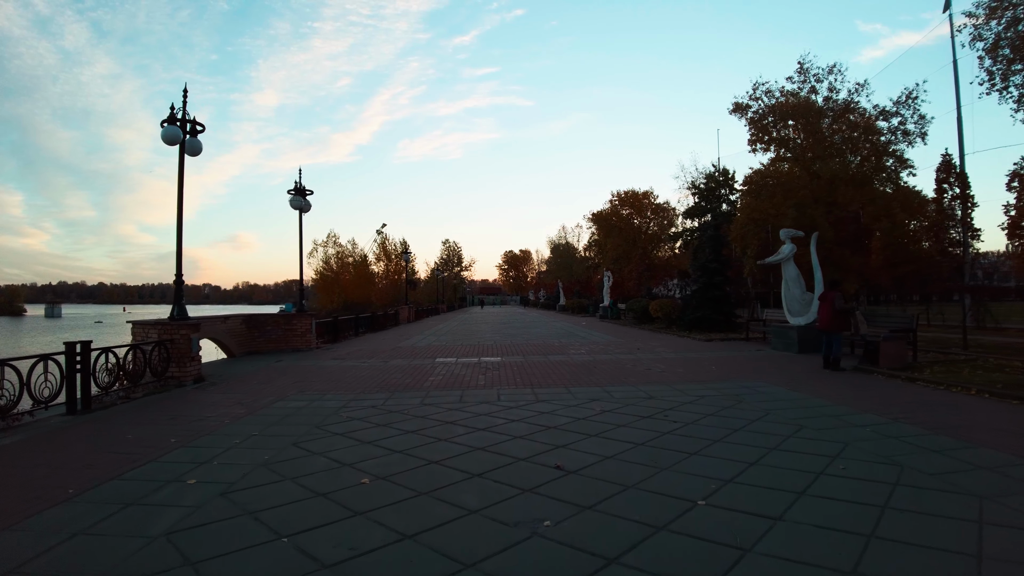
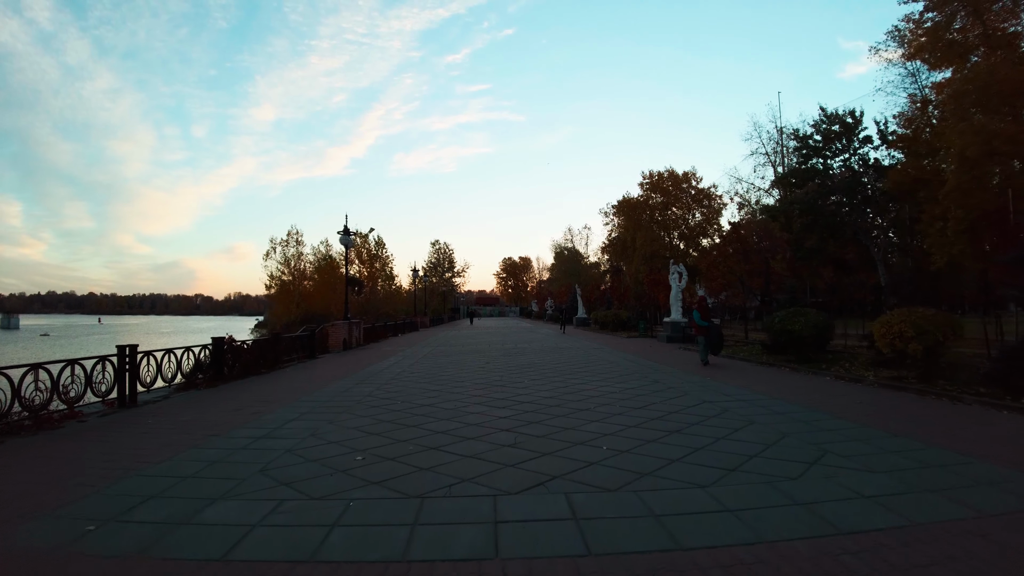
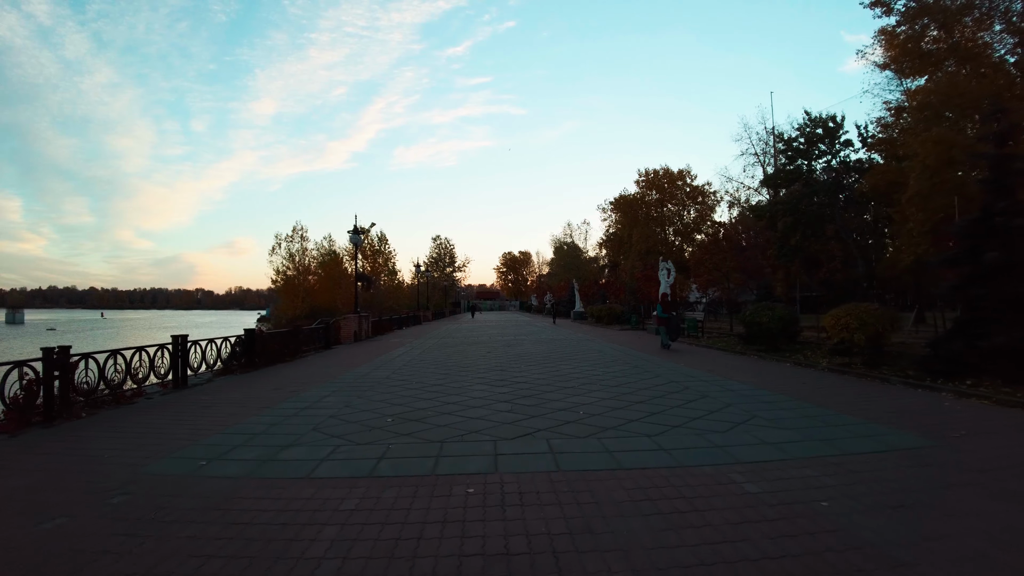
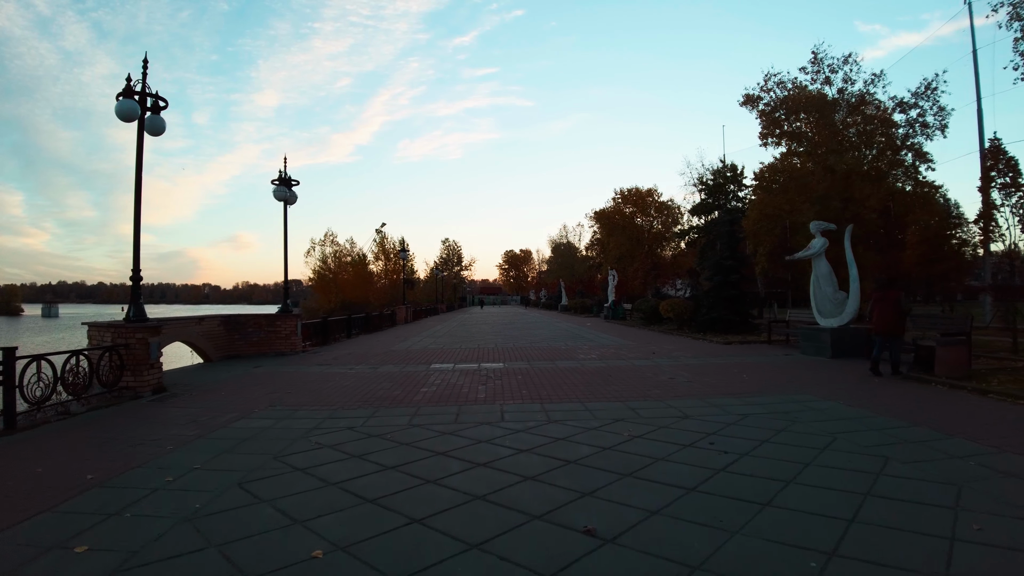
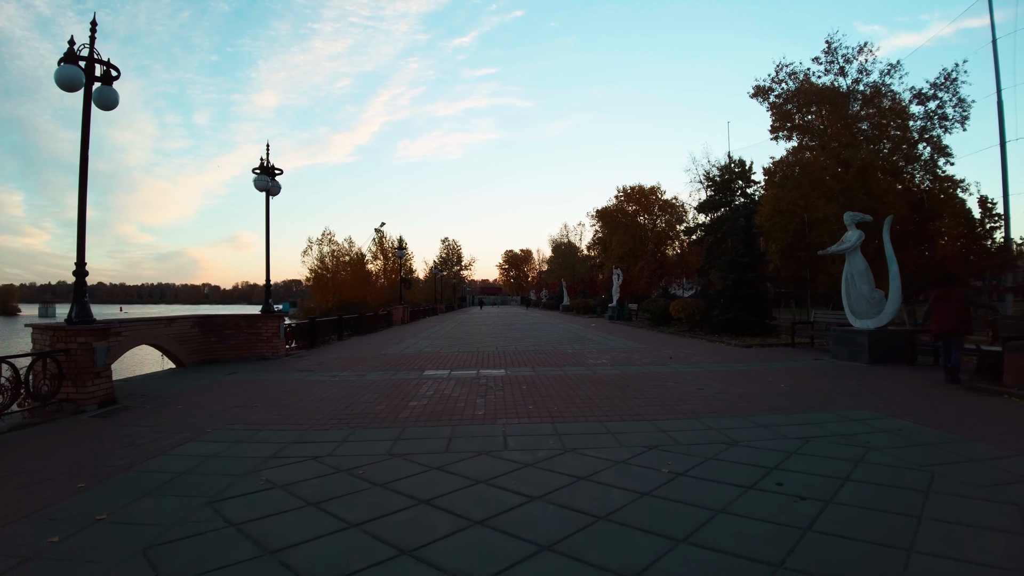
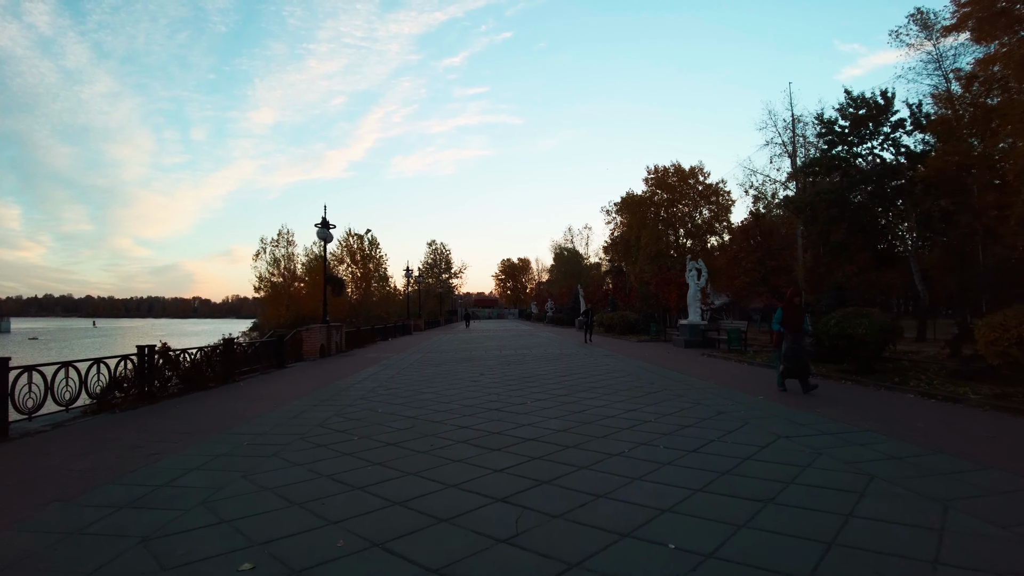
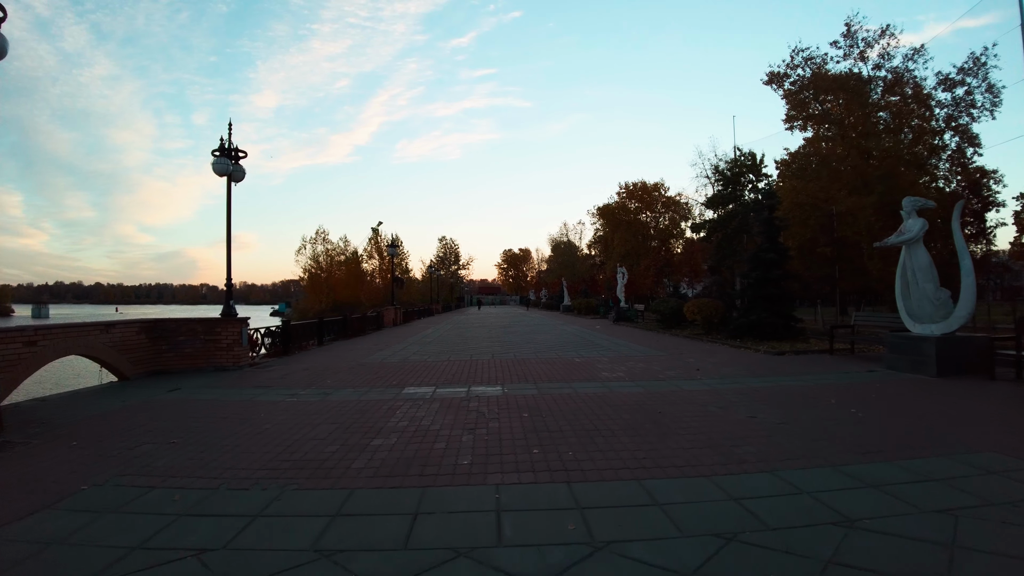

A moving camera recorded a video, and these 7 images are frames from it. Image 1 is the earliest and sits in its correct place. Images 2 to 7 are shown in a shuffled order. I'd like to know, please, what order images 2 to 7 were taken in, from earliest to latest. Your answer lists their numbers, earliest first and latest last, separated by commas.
4, 5, 7, 3, 2, 6
